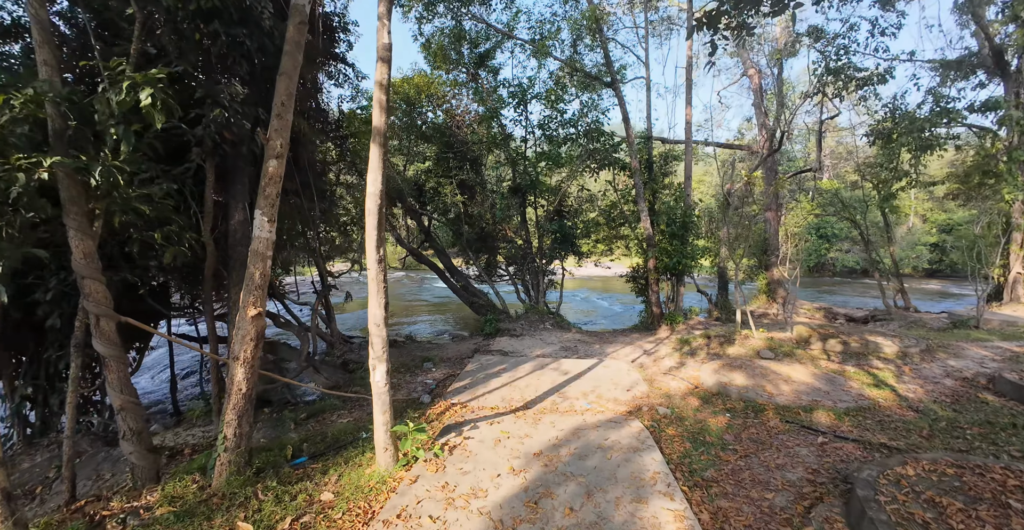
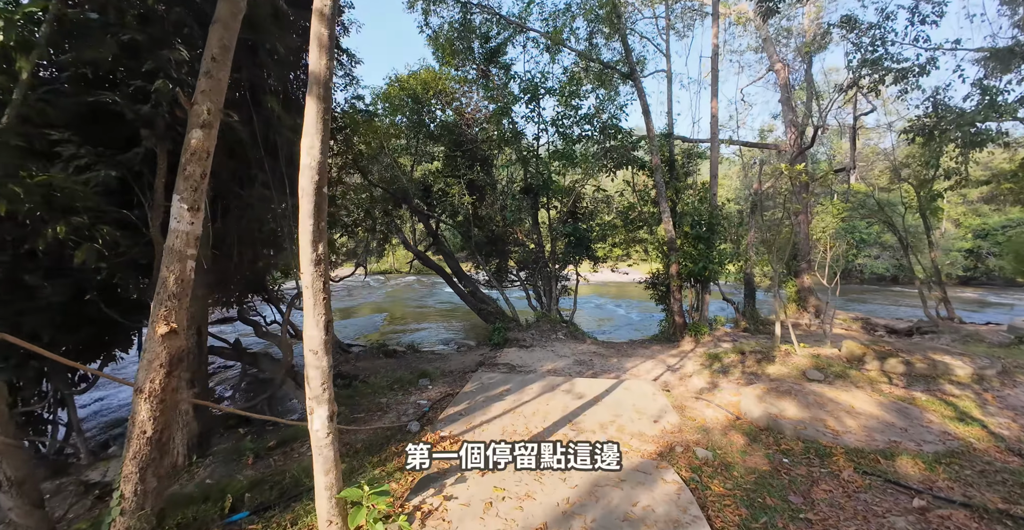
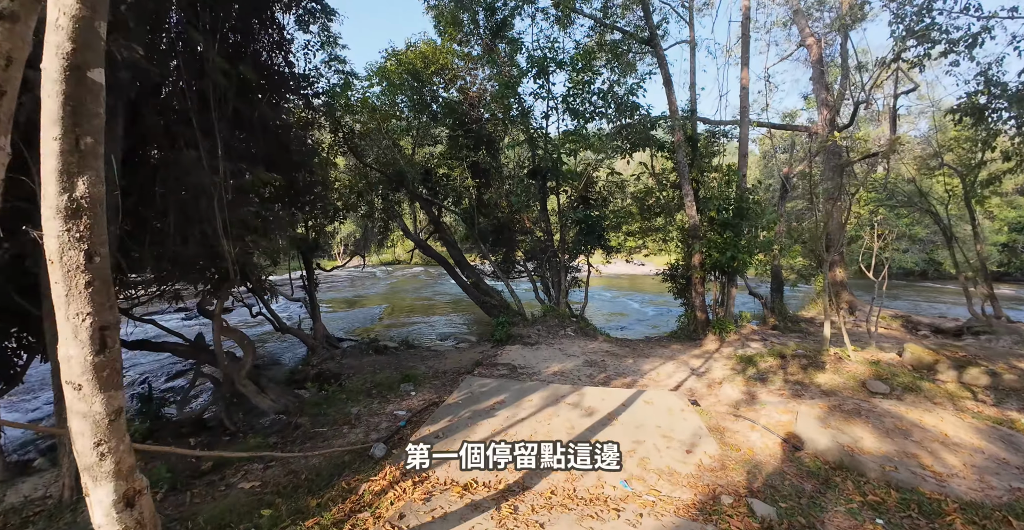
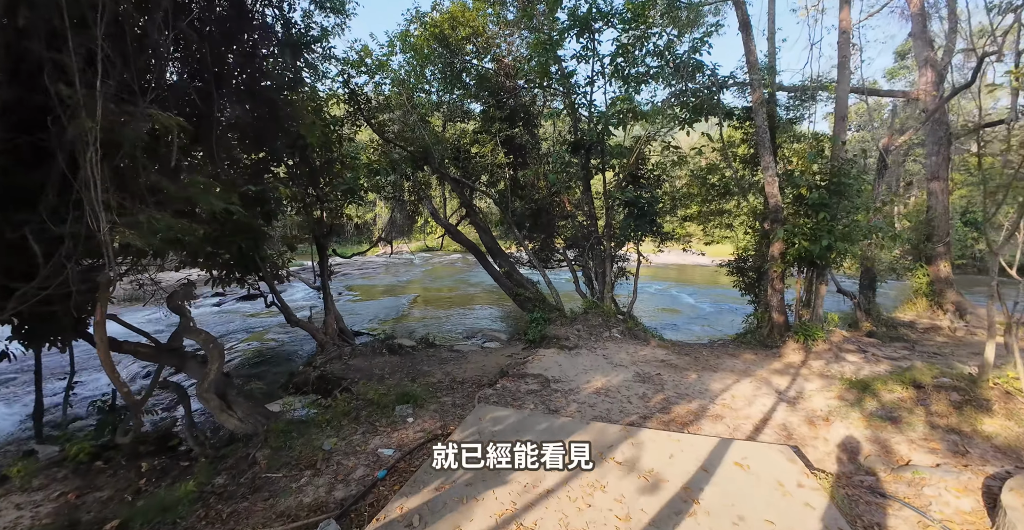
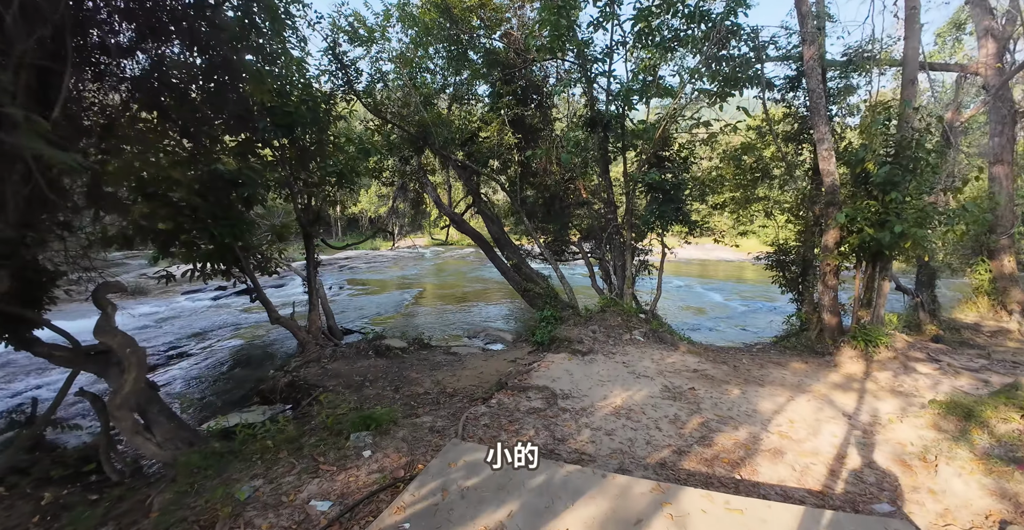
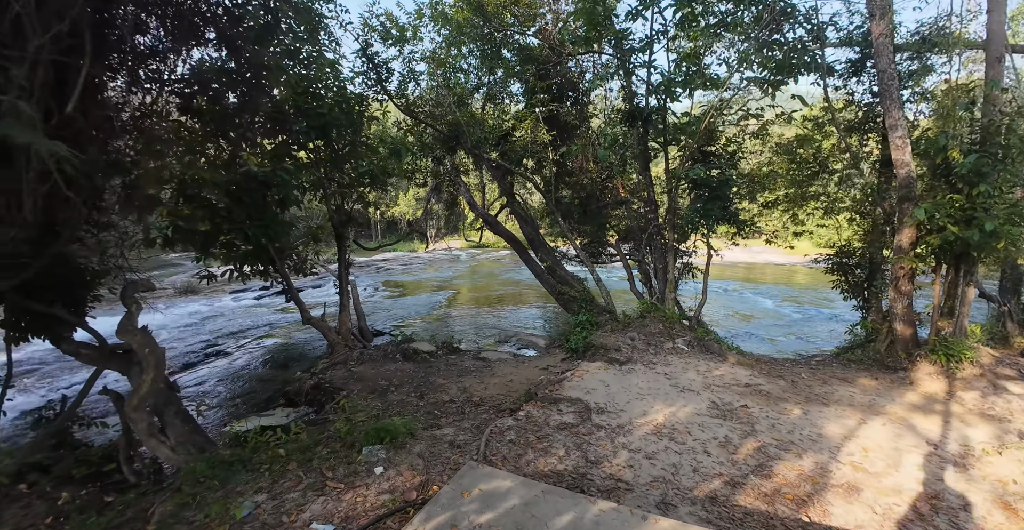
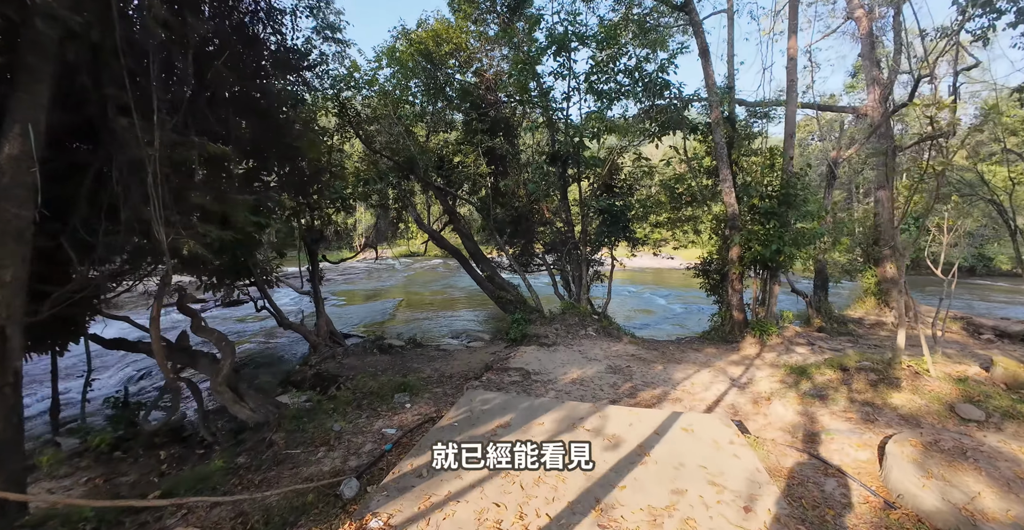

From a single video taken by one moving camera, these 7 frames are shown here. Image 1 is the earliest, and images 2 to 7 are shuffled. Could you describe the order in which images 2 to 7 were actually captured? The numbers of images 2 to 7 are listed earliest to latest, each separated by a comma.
2, 3, 7, 4, 5, 6
